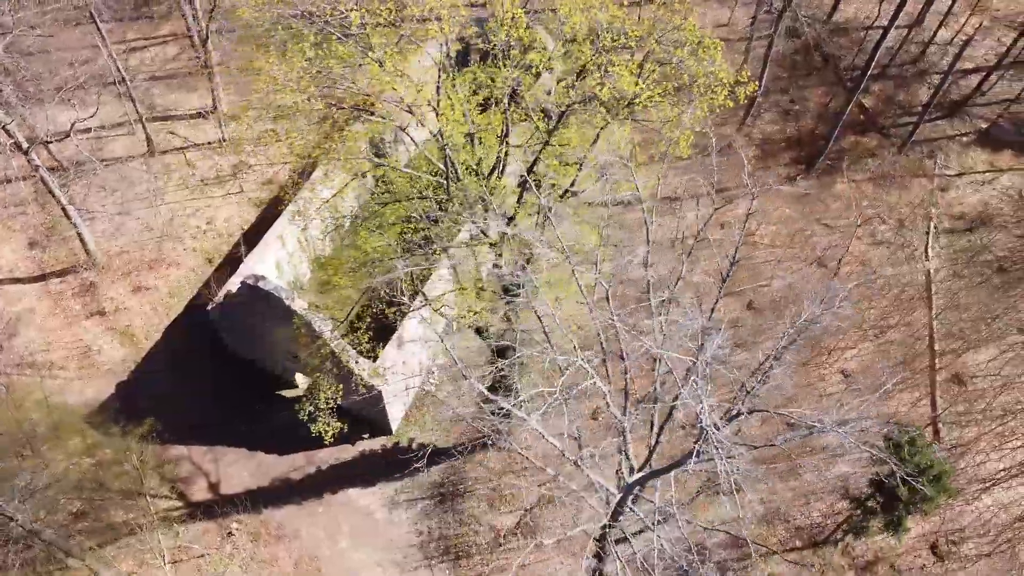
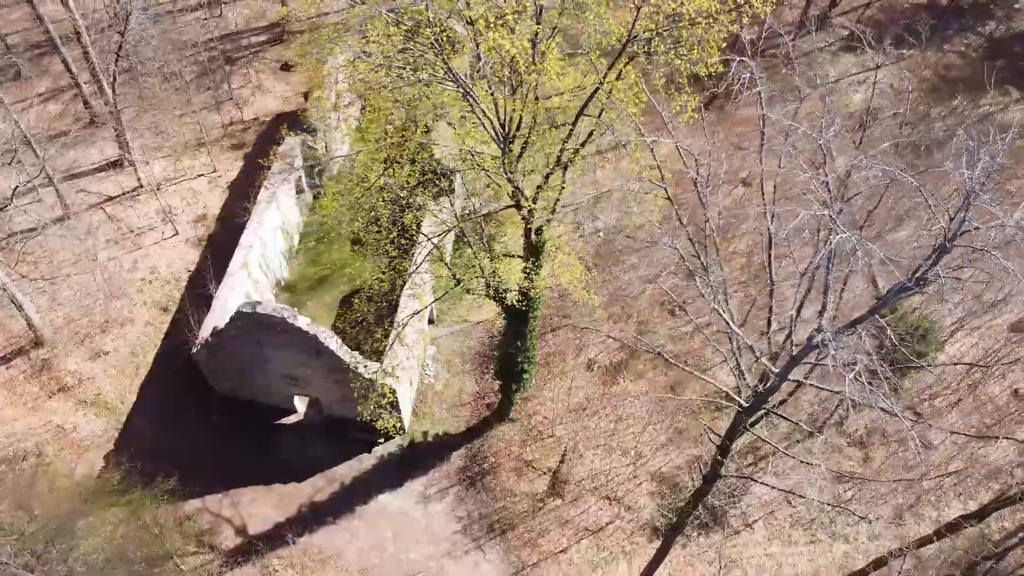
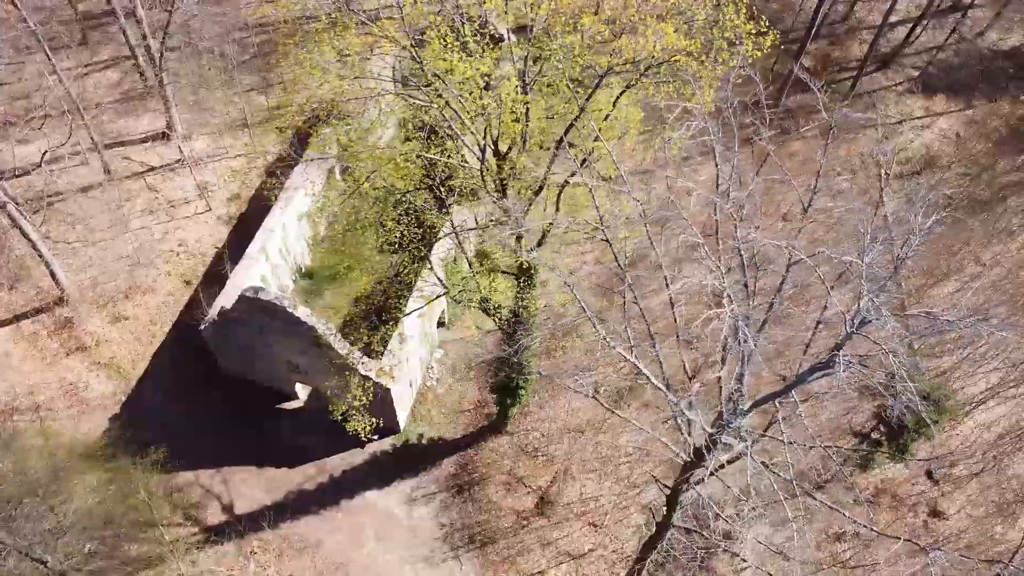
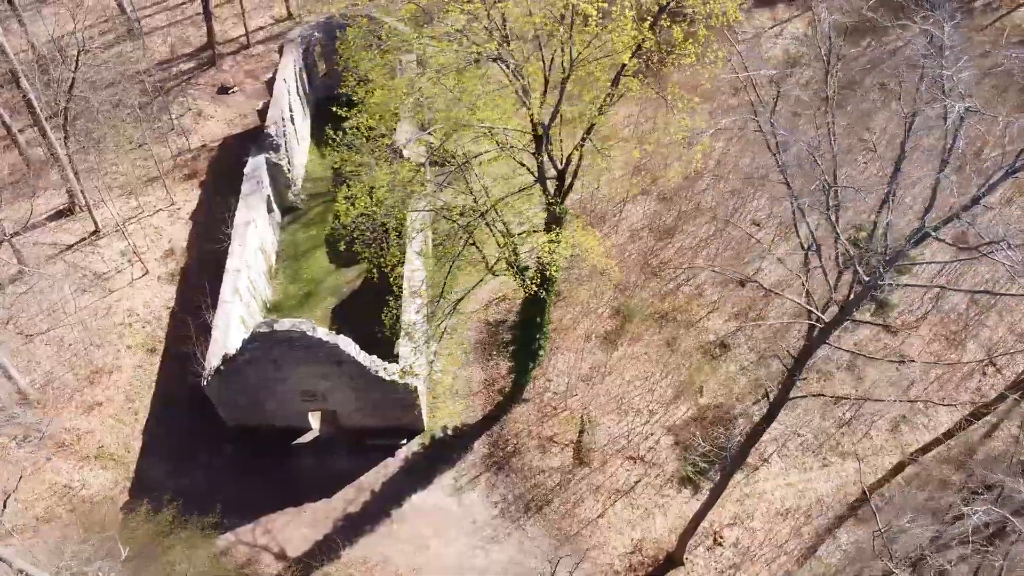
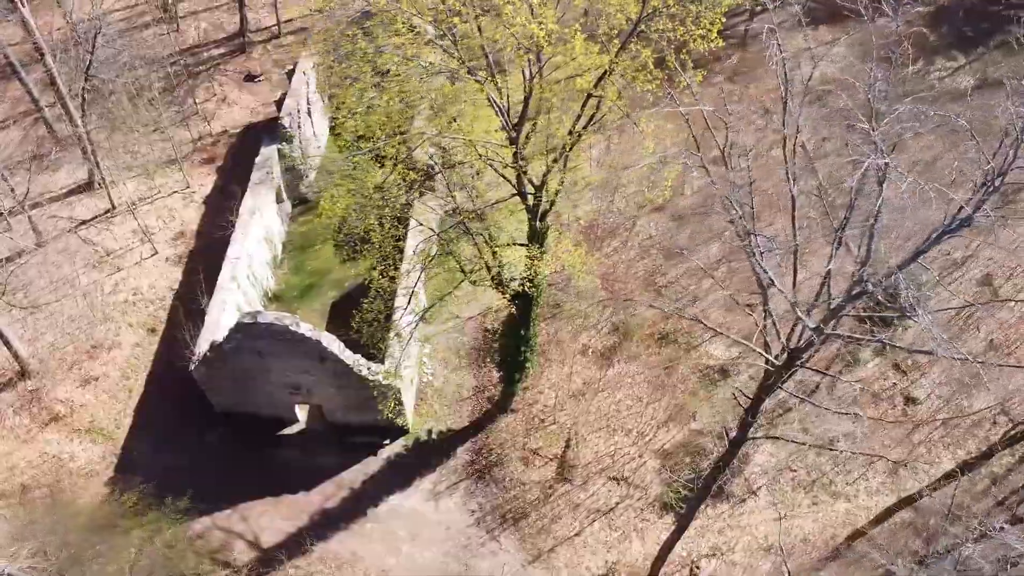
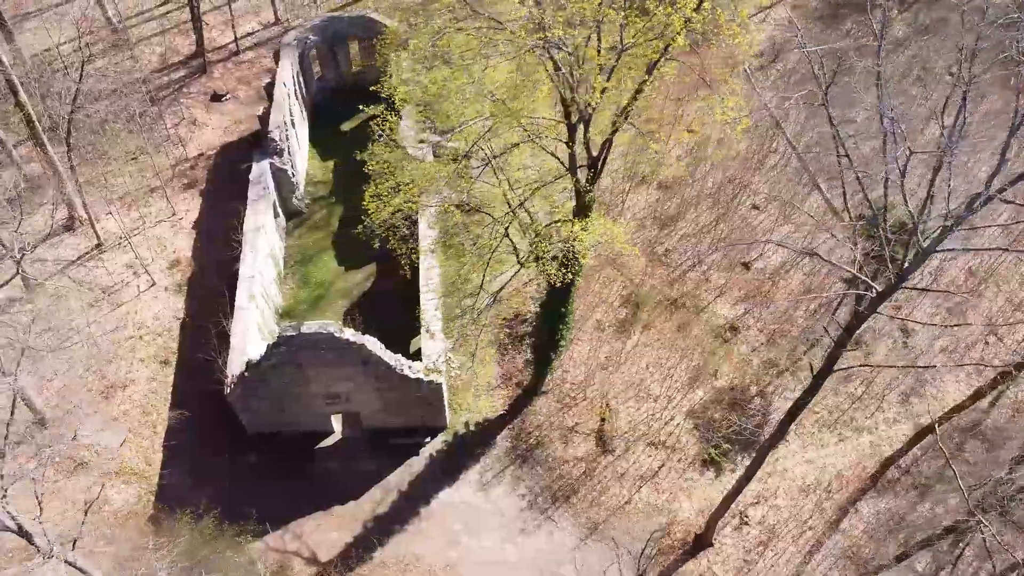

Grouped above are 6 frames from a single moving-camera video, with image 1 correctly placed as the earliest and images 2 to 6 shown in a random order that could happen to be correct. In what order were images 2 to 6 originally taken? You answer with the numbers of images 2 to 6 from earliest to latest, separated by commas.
3, 2, 5, 4, 6
